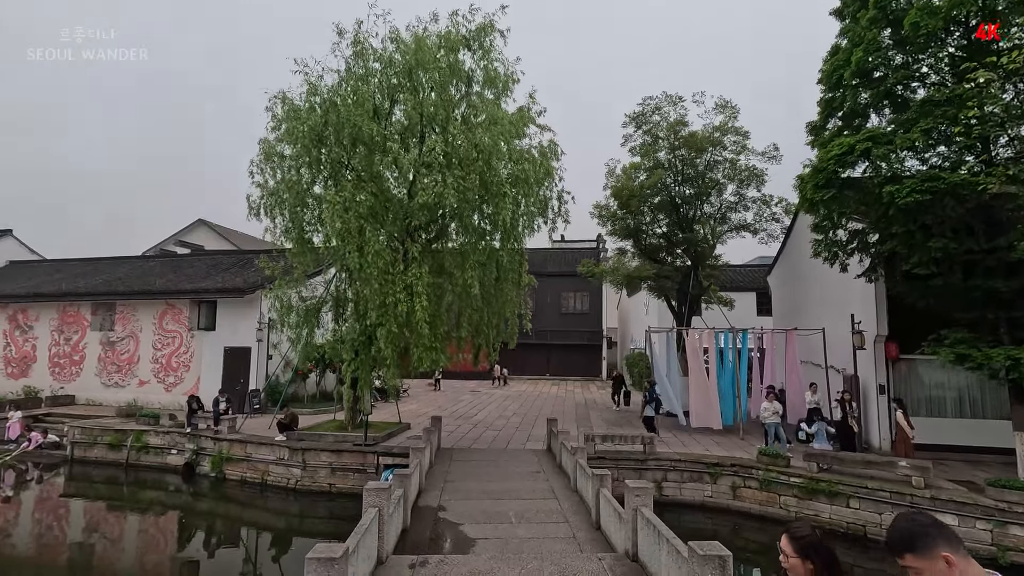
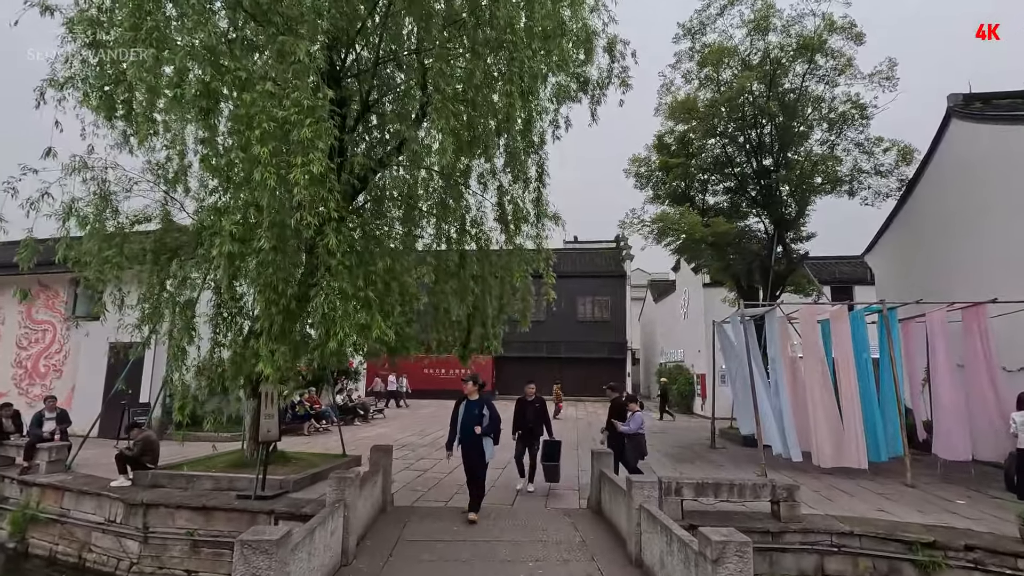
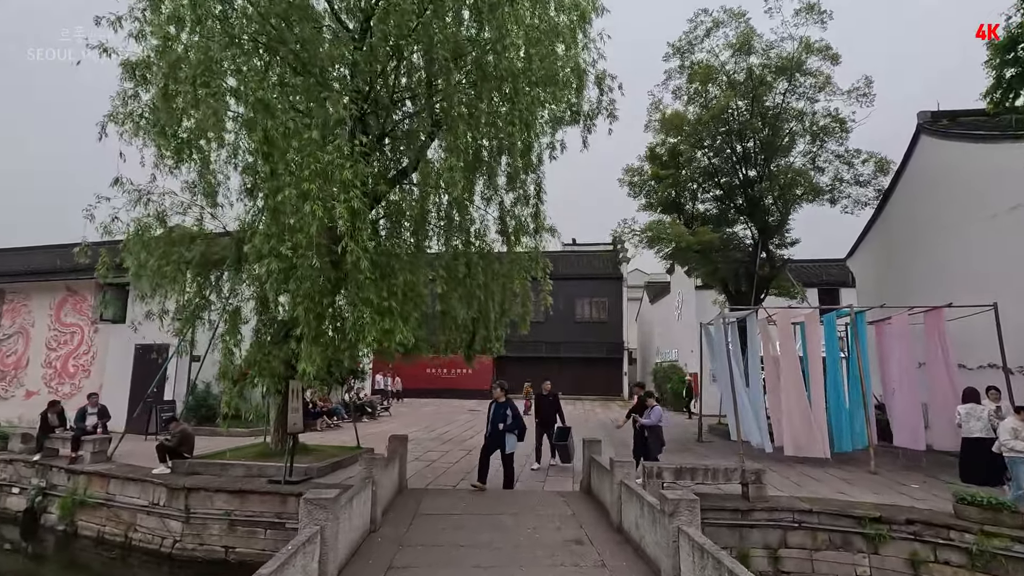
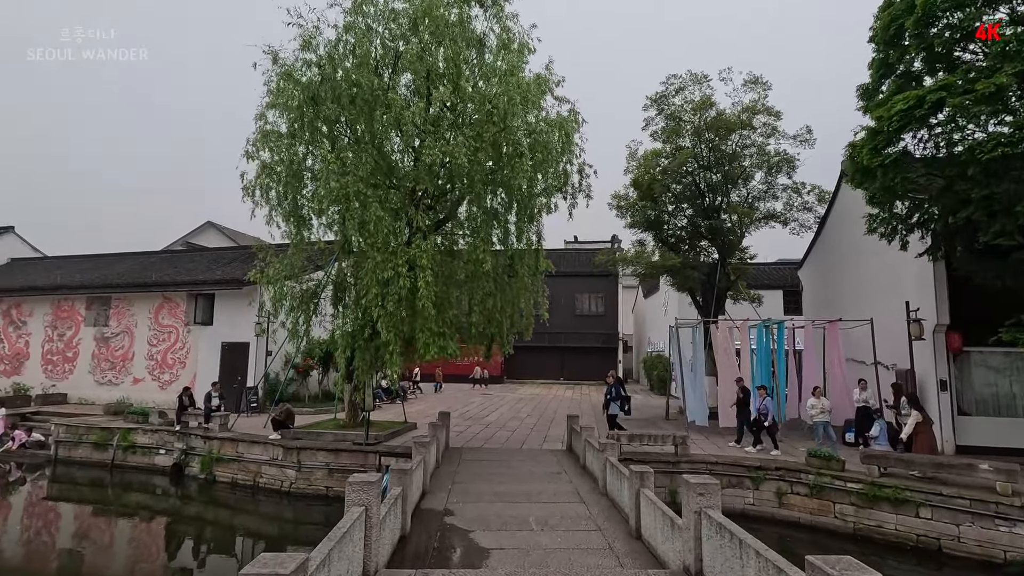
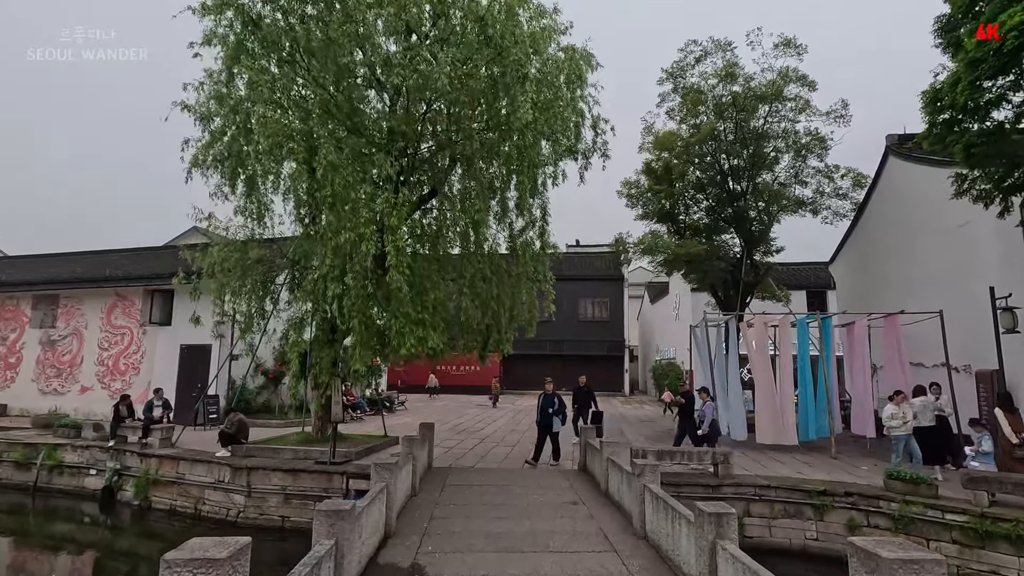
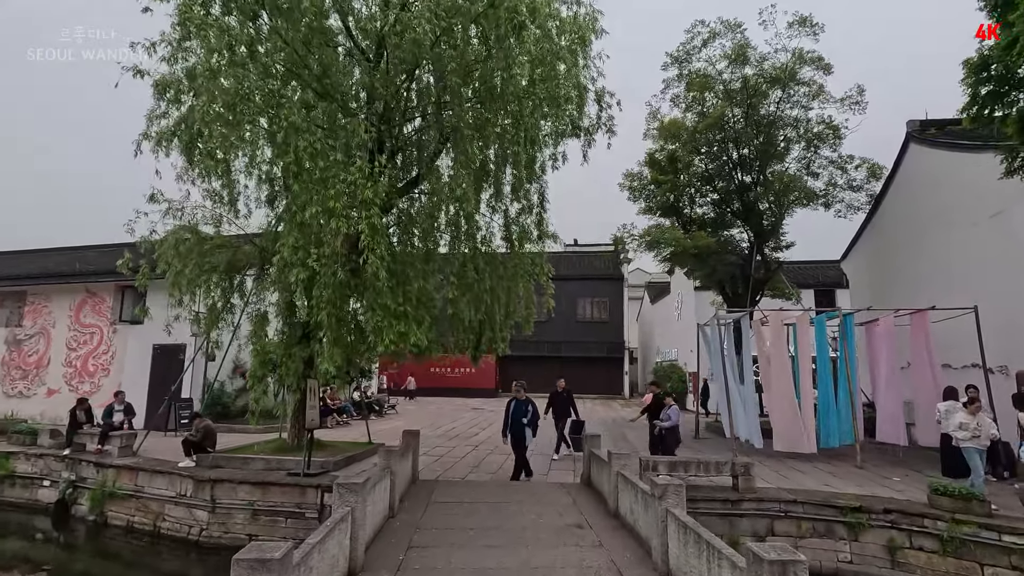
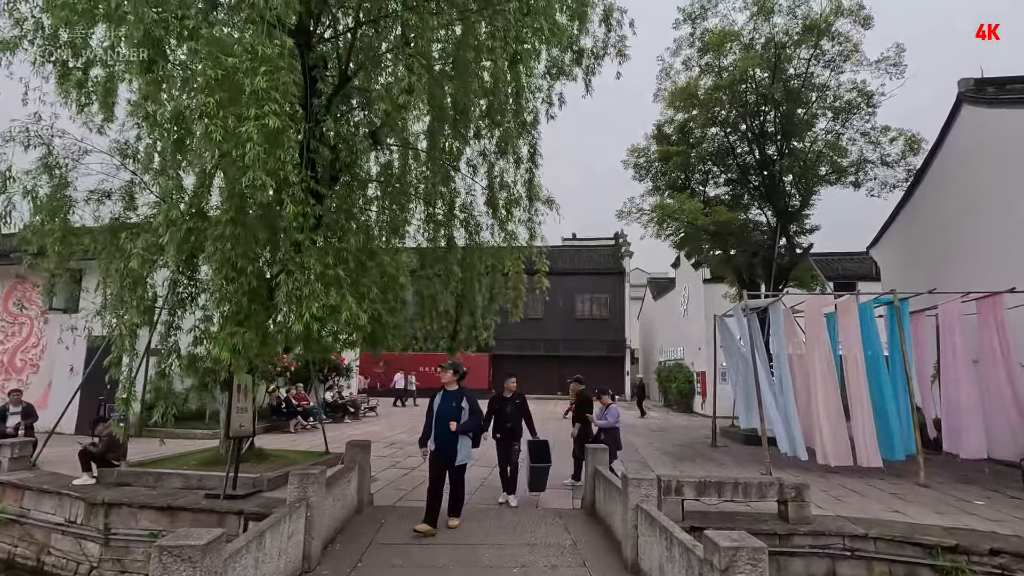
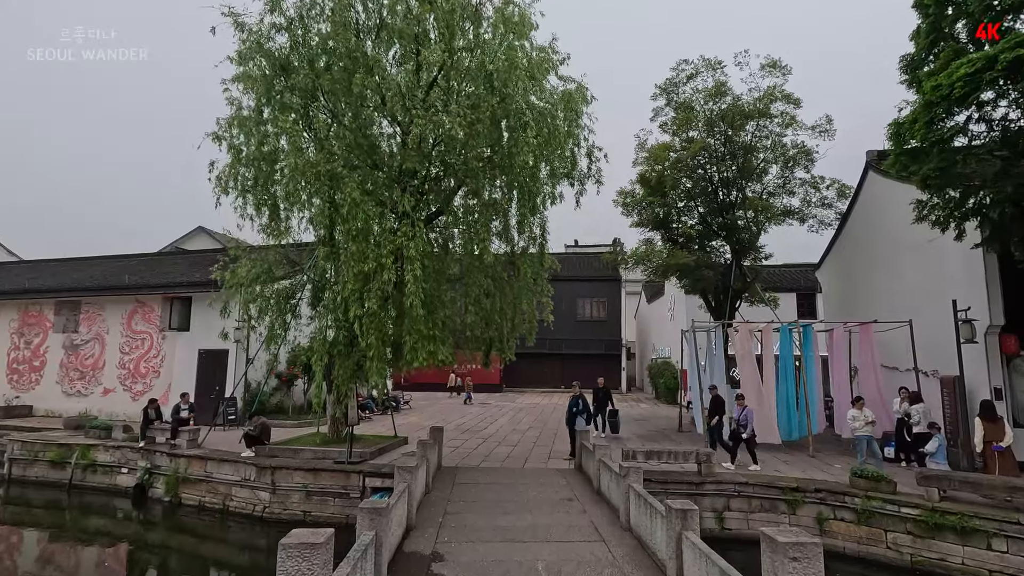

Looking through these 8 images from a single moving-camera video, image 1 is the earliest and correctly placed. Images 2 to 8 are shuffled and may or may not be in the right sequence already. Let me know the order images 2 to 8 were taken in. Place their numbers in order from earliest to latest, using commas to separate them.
4, 8, 5, 6, 3, 2, 7
